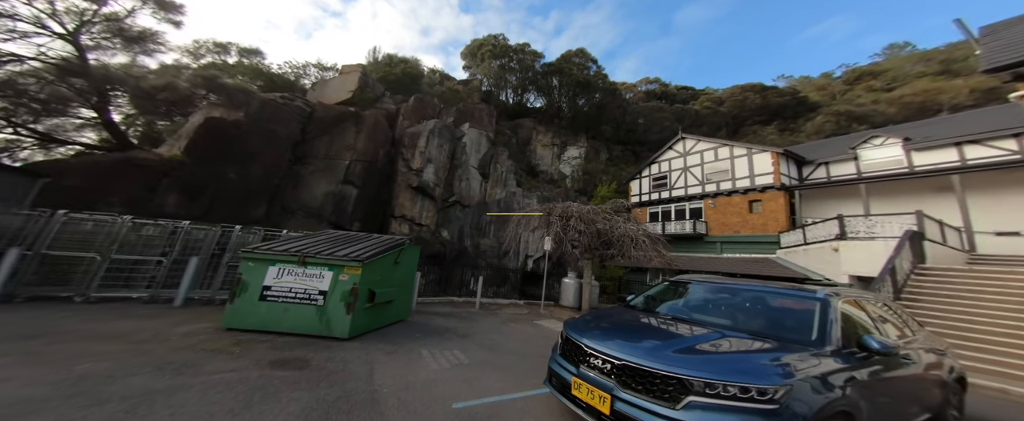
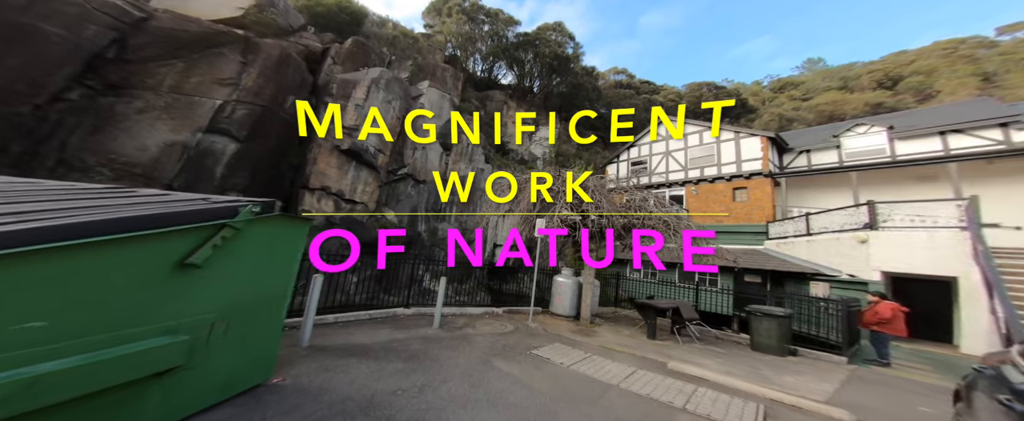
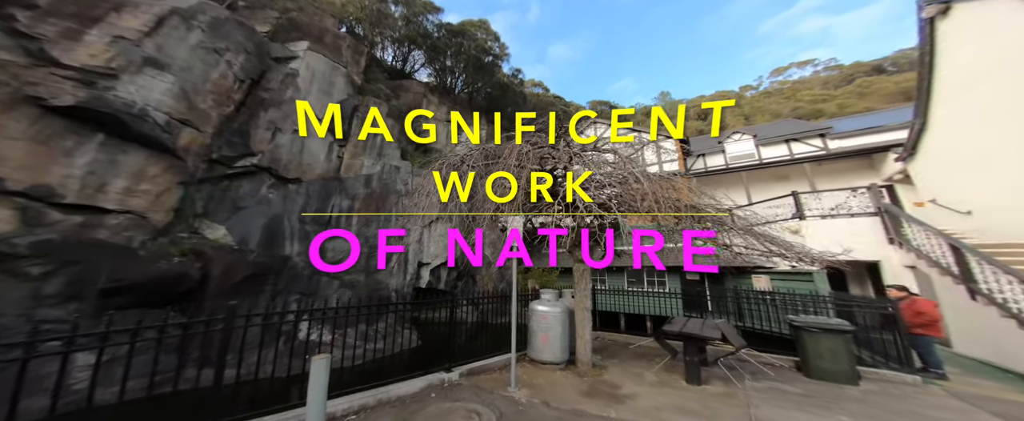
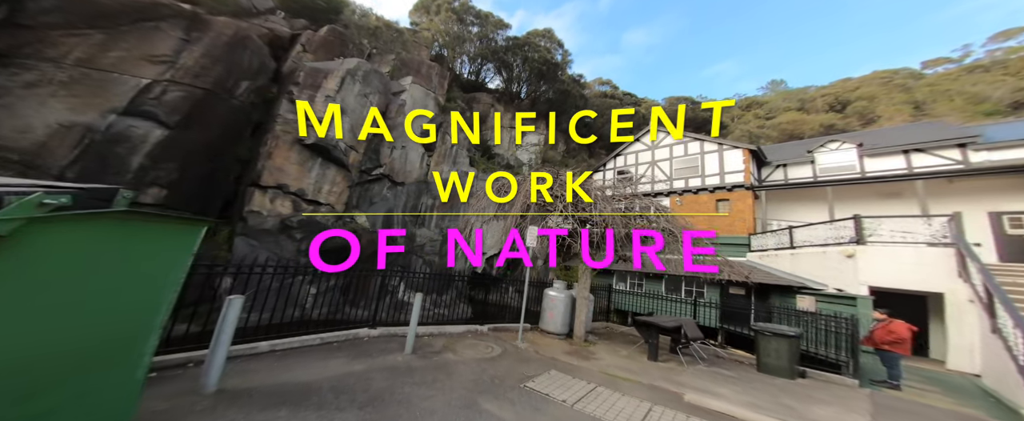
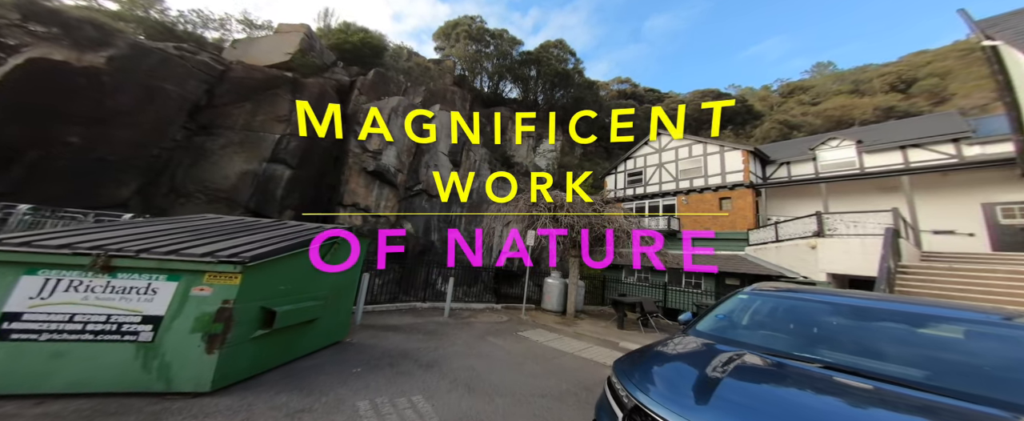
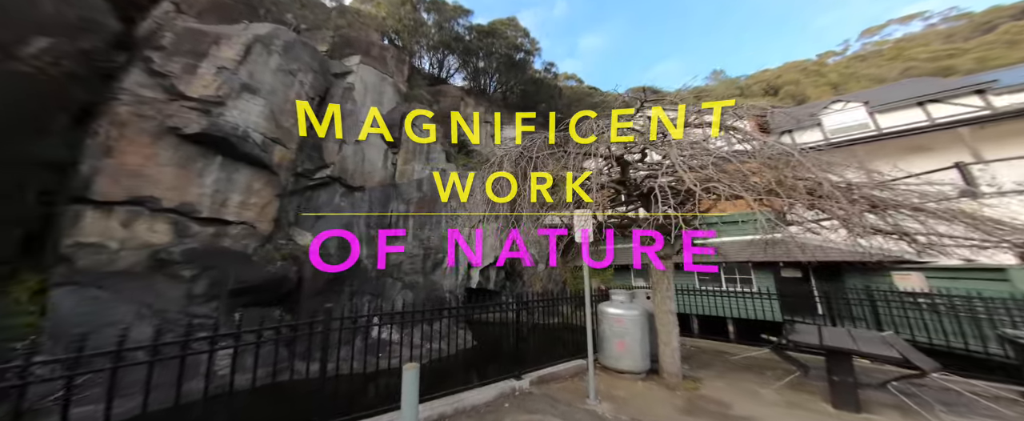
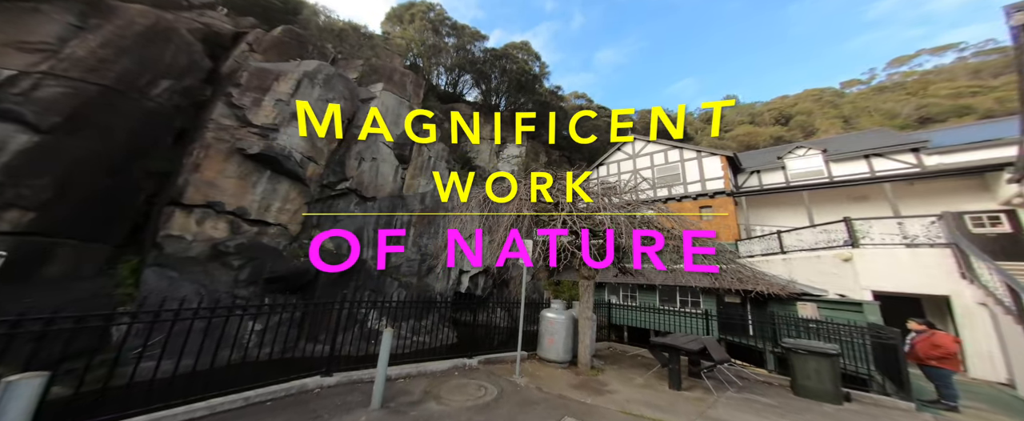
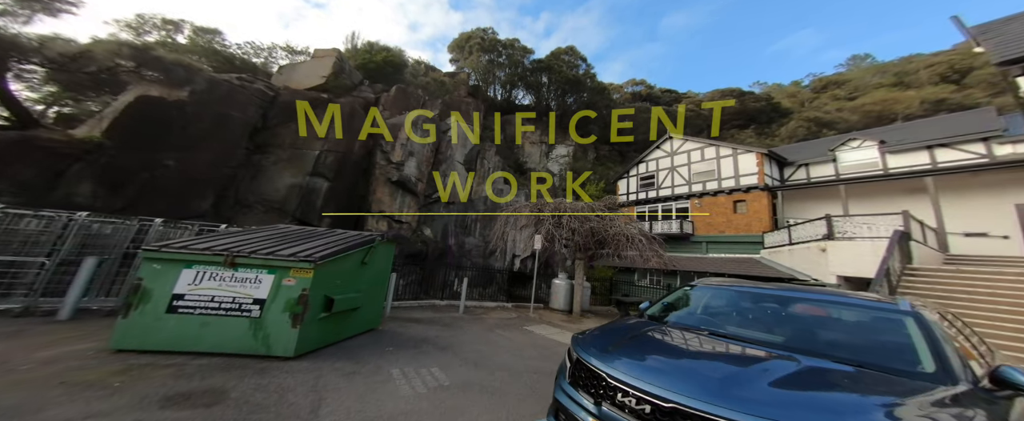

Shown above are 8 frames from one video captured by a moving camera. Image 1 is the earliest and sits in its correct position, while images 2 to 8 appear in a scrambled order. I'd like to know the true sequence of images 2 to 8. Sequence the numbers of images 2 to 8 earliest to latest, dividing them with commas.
8, 5, 2, 4, 7, 3, 6
